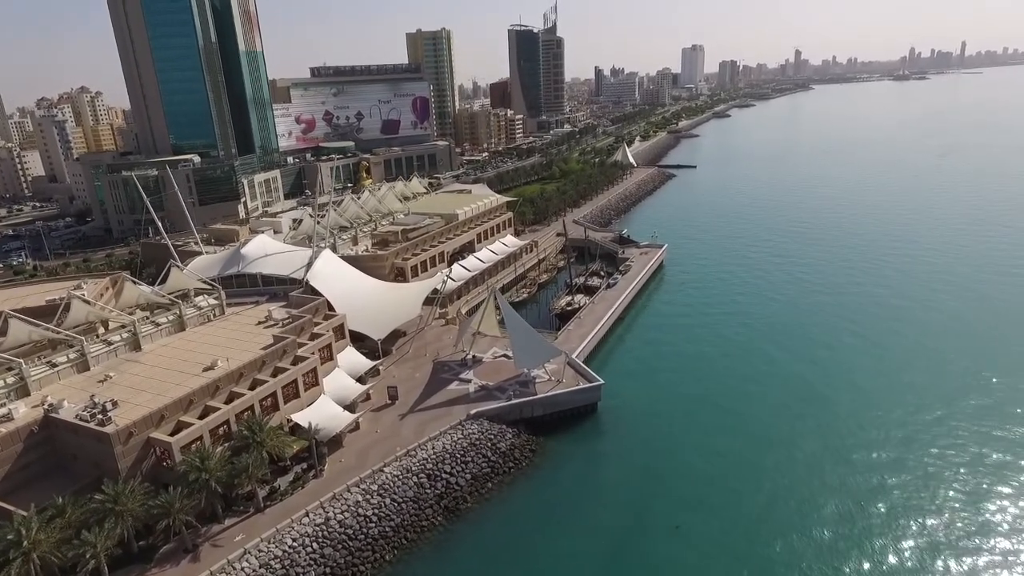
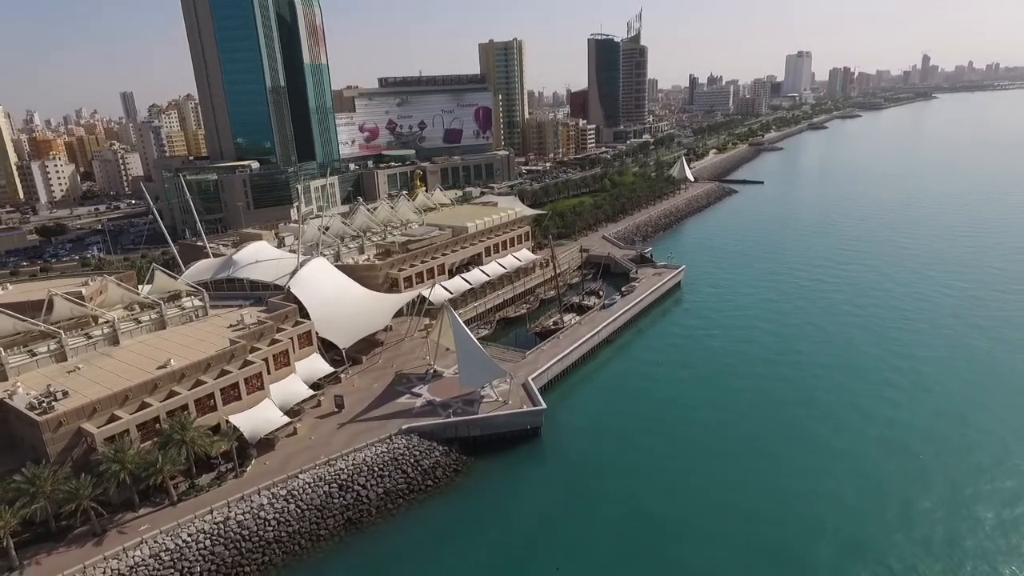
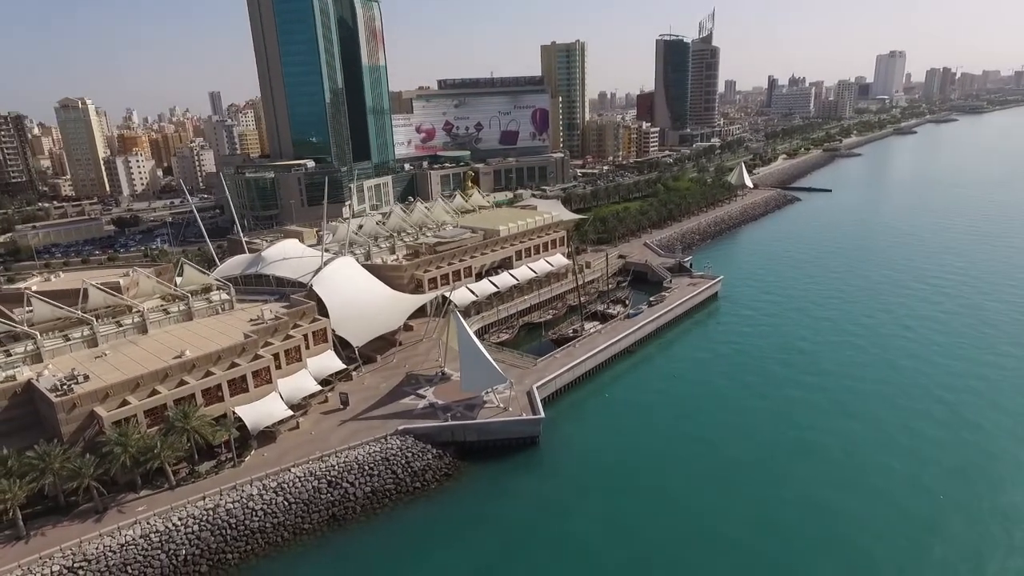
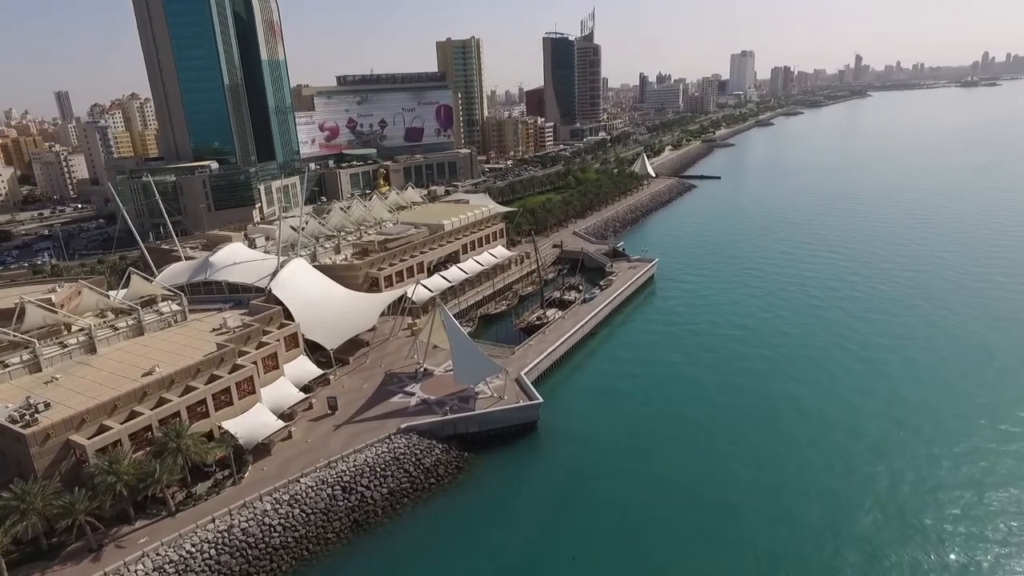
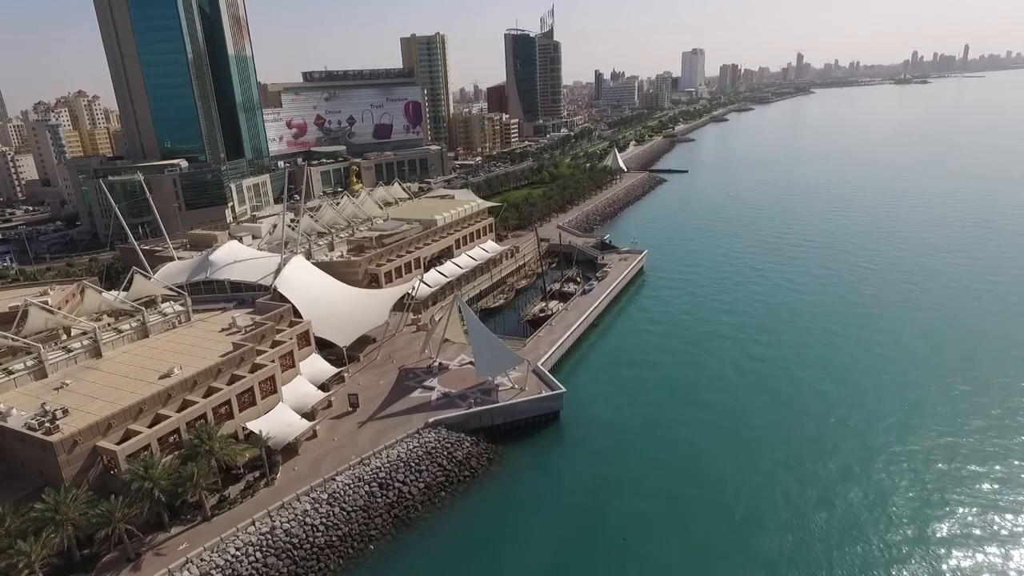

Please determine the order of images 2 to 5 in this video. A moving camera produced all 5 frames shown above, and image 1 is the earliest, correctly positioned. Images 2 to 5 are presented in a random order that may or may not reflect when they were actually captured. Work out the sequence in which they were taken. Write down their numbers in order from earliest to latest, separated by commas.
5, 4, 2, 3
